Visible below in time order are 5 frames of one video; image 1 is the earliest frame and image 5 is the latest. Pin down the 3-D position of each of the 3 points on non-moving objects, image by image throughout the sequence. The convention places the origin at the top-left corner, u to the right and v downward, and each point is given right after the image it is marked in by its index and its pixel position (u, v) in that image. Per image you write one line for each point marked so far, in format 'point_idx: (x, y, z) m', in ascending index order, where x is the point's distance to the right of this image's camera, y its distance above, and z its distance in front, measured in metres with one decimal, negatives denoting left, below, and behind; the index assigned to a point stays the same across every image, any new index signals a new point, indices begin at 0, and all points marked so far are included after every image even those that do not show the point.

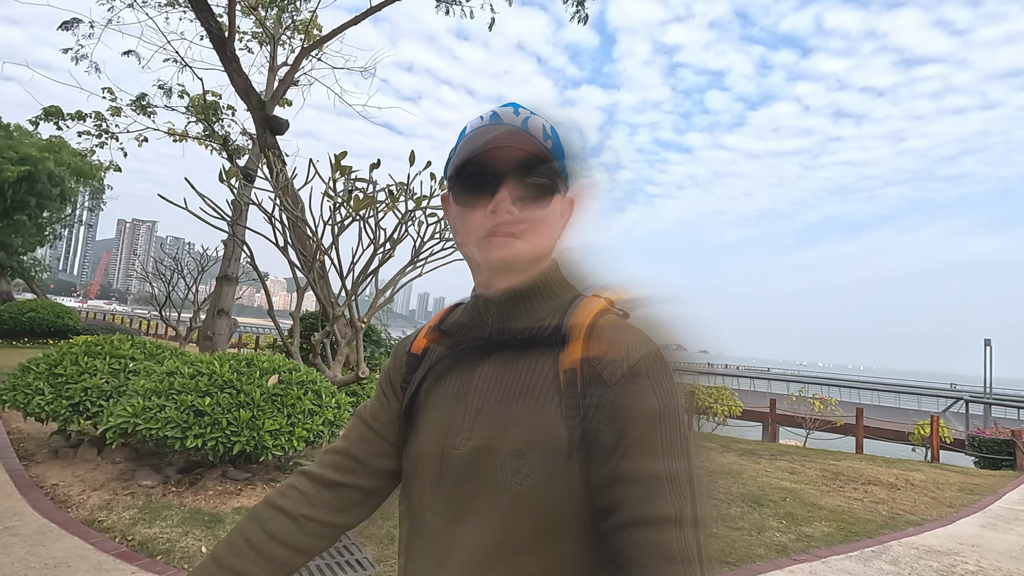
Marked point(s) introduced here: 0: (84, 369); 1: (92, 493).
0: (-3.1, -0.6, +4.3) m
1: (-2.8, -1.5, +3.8) m
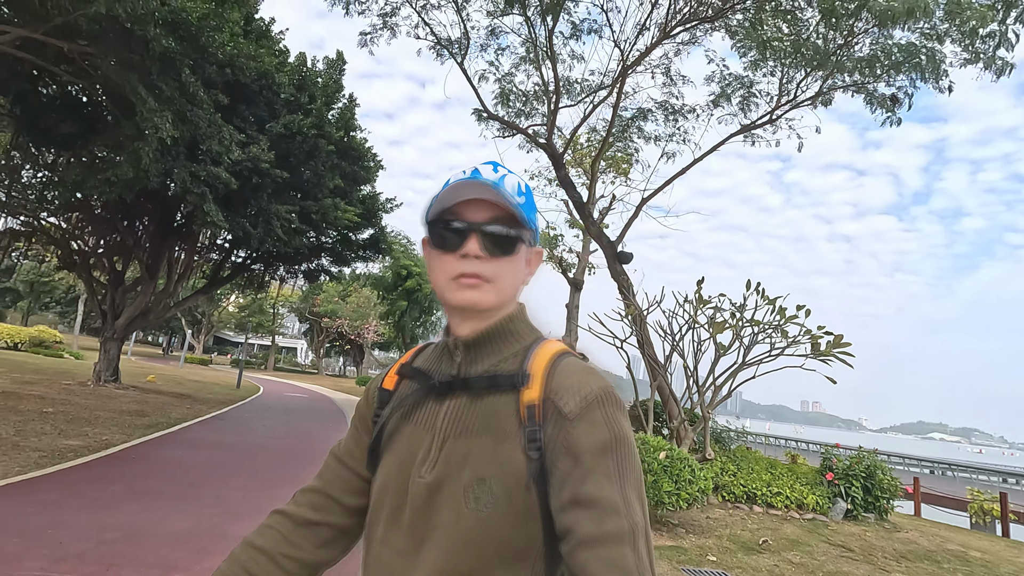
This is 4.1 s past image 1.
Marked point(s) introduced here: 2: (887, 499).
0: (+0.7, -1.8, +6.6) m
1: (+0.7, -2.6, +5.9) m
2: (+5.5, -3.1, +7.8) m
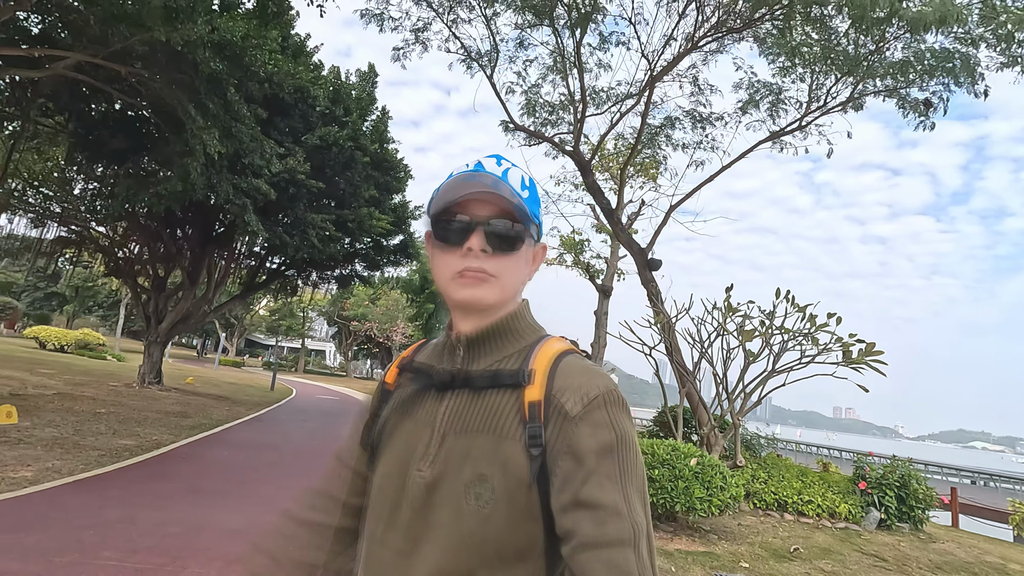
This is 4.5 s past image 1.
0: (+1.1, -1.9, +6.7) m
1: (+1.1, -2.7, +6.1) m
2: (+6.0, -3.2, +7.7) m
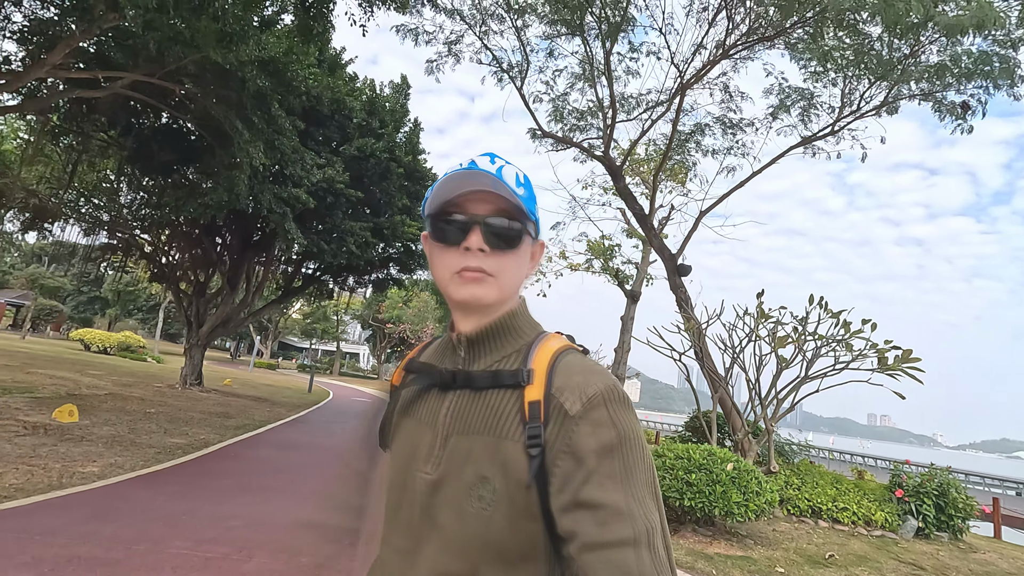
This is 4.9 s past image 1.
0: (+1.5, -2.0, +6.9) m
1: (+1.5, -2.8, +6.2) m
2: (+6.4, -3.3, +7.6) m
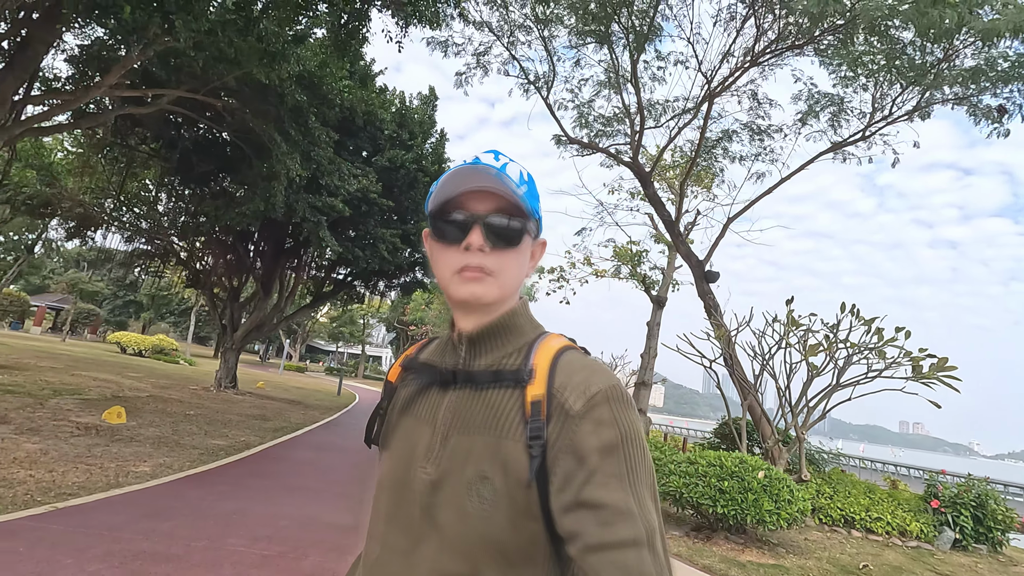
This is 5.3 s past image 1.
0: (+1.9, -2.1, +6.9) m
1: (+1.8, -2.9, +6.2) m
2: (+6.9, -3.4, +7.5) m
